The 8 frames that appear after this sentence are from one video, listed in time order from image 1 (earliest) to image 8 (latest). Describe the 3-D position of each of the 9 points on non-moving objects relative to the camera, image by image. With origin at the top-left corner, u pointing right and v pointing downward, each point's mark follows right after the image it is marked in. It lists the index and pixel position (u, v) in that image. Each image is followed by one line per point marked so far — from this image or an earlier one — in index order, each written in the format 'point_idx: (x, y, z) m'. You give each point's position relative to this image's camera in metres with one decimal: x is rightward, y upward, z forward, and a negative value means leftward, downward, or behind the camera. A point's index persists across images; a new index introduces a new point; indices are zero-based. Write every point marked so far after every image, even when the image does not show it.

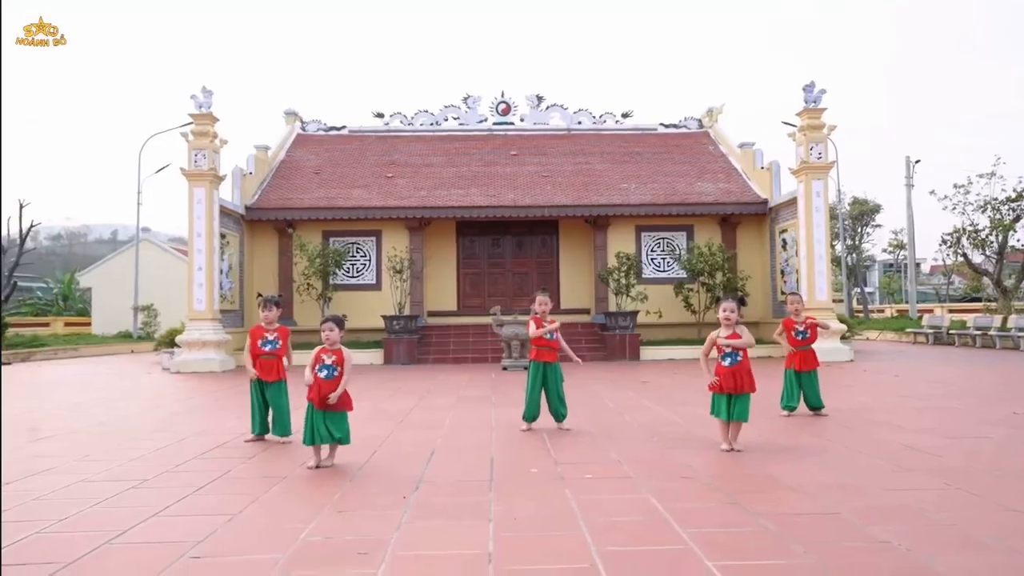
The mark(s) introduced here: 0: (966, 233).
0: (+11.4, +1.3, +17.7) m
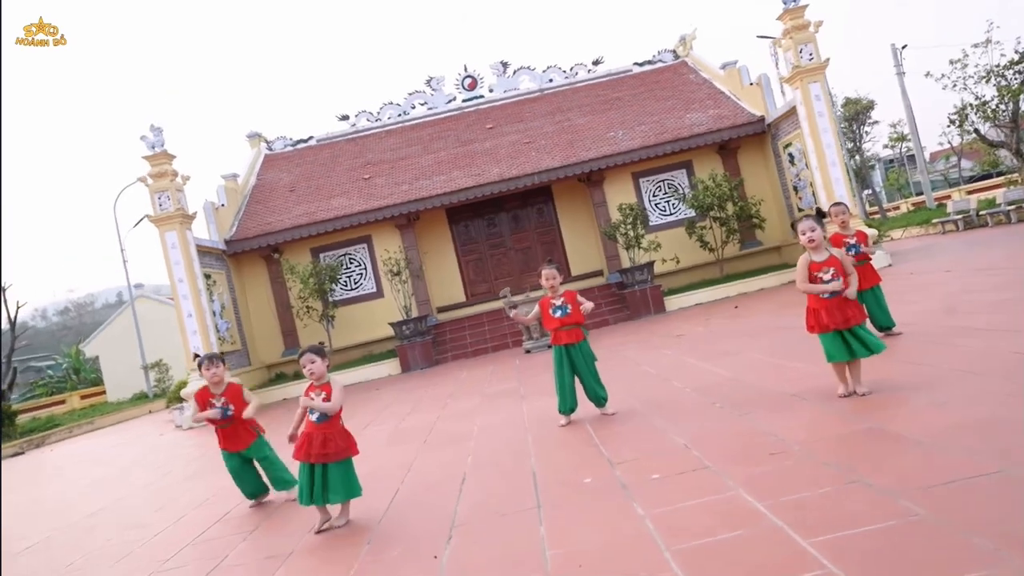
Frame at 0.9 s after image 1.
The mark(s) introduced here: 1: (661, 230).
0: (+11.0, +4.2, +16.8) m
1: (+2.7, +1.0, +12.5) m
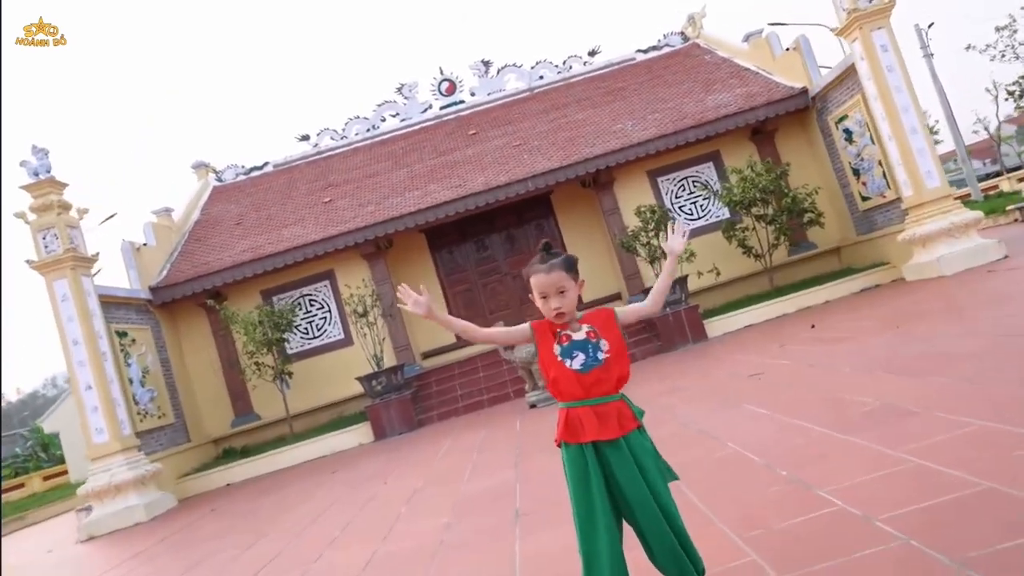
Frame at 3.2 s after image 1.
0: (+10.7, +4.3, +14.5) m
1: (+2.5, +0.7, +10.1) m
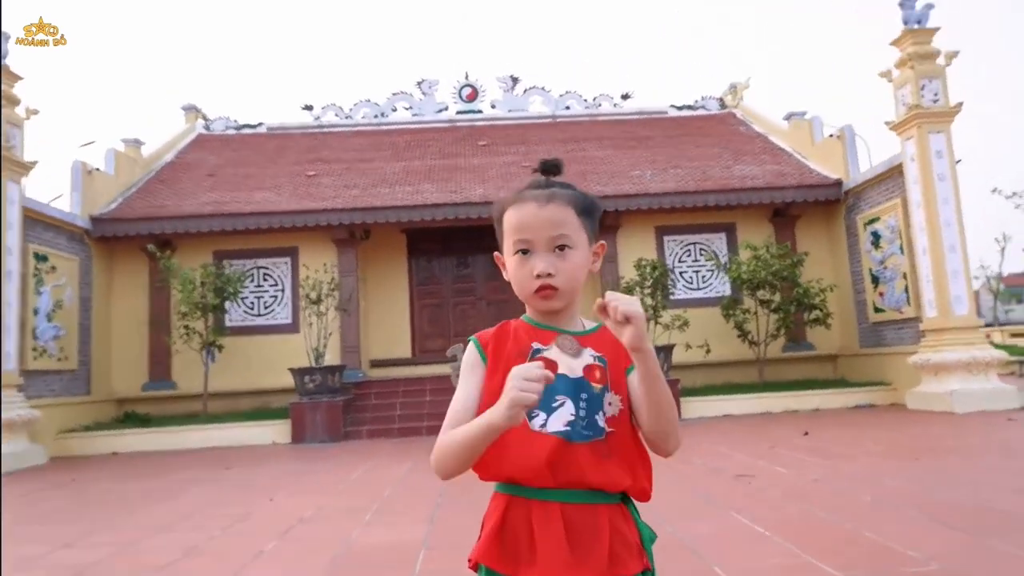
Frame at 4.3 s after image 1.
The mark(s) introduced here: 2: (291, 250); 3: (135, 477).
0: (+10.9, +1.1, +14.1) m
1: (+2.3, -0.2, +9.3) m
2: (-2.9, +0.5, +9.2) m
3: (-3.0, -1.5, +5.7) m
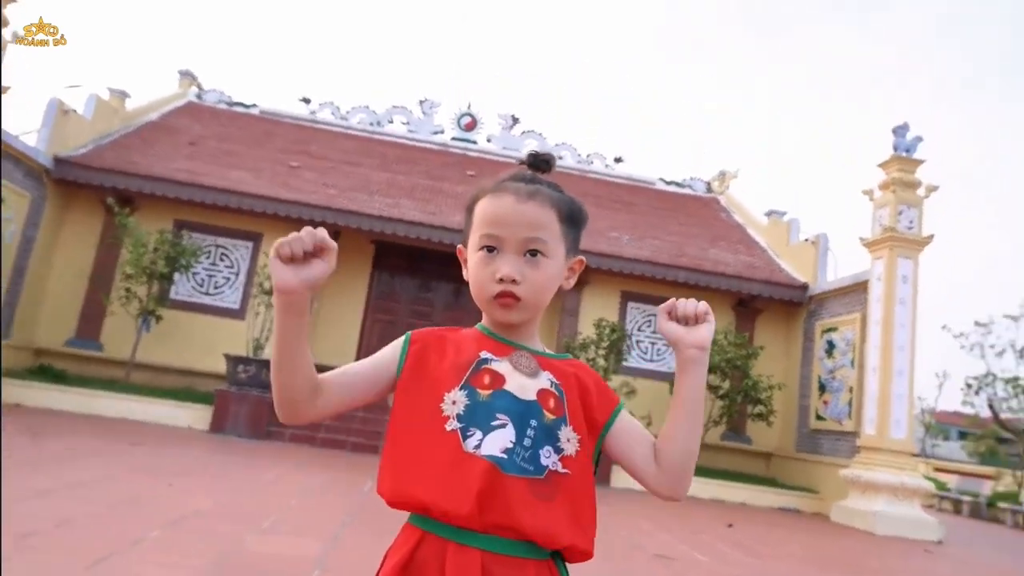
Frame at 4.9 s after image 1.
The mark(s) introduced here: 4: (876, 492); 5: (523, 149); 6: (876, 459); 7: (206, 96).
0: (+10.0, -1.9, +14.6) m
1: (+1.6, -1.1, +9.3) m
2: (-3.3, +0.7, +9.0) m
3: (-3.6, -1.1, +5.4) m
4: (+3.6, -2.0, +7.0) m
5: (+0.2, +2.4, +12.1) m
6: (+3.7, -1.7, +7.2) m
7: (-5.1, +3.2, +11.7) m
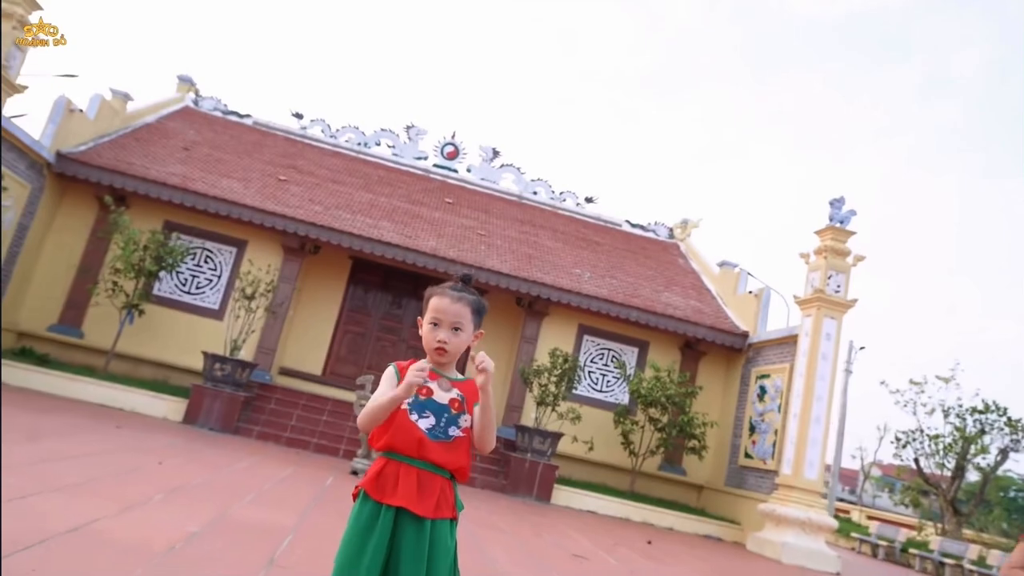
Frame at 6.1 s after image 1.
0: (+9.0, -3.3, +15.6) m
1: (+1.0, -1.6, +10.0) m
2: (-3.7, +0.6, +9.6) m
3: (-4.0, -1.0, +5.8) m
4: (+3.0, -2.6, +7.8) m
5: (-0.2, +2.0, +12.9) m
6: (+3.1, -2.3, +7.9) m
7: (-5.4, +3.2, +12.3) m
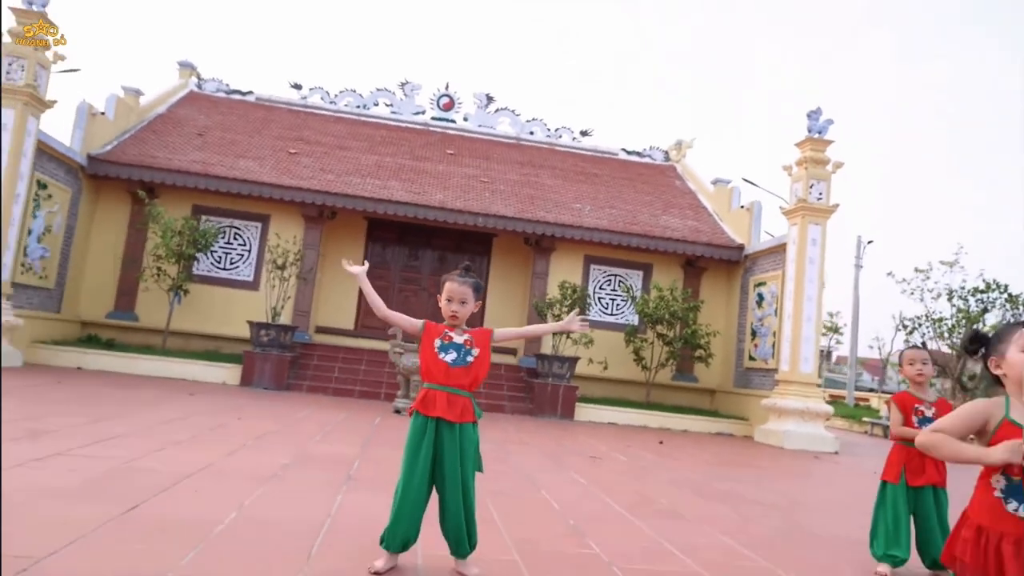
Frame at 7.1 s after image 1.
0: (+9.6, -0.8, +16.3) m
1: (+1.3, -0.6, +10.8) m
2: (-3.6, +1.0, +10.3) m
3: (-3.9, -1.0, +6.8) m
4: (+3.4, -1.6, +8.7) m
5: (-0.3, +3.1, +13.4) m
6: (+3.4, -1.3, +8.8) m
7: (-5.6, +3.7, +12.8) m
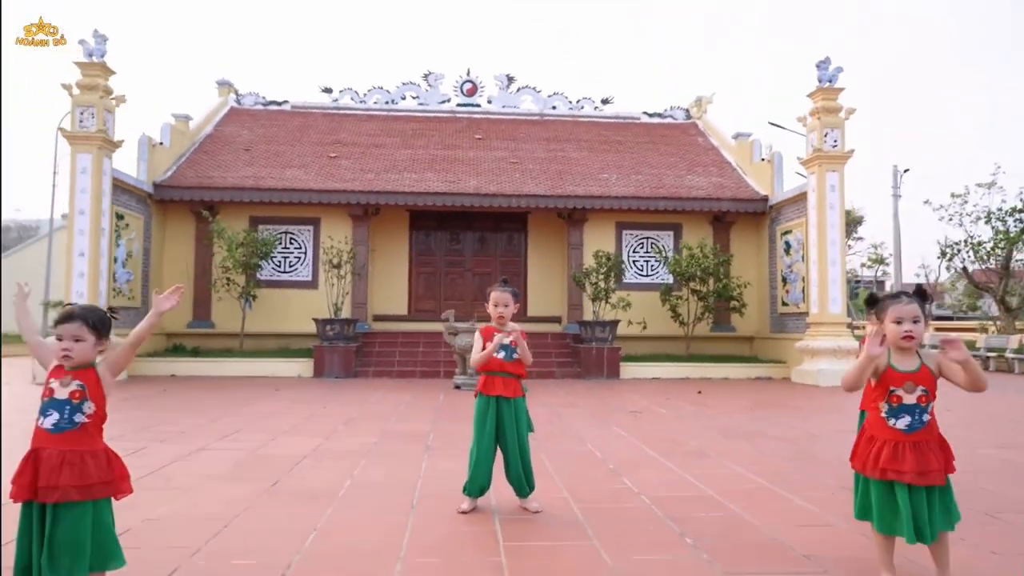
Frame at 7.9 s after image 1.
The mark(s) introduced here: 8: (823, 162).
0: (+10.5, +0.9, +16.4) m
1: (+2.0, 0.0, +11.4) m
2: (-3.1, +1.1, +11.2) m
3: (-3.3, -1.1, +7.8) m
4: (+4.0, -0.9, +9.2) m
5: (+0.2, +3.6, +13.9) m
6: (+4.0, -0.6, +9.3) m
7: (-5.2, +3.6, +13.7) m
8: (+4.1, +1.7, +9.3) m
